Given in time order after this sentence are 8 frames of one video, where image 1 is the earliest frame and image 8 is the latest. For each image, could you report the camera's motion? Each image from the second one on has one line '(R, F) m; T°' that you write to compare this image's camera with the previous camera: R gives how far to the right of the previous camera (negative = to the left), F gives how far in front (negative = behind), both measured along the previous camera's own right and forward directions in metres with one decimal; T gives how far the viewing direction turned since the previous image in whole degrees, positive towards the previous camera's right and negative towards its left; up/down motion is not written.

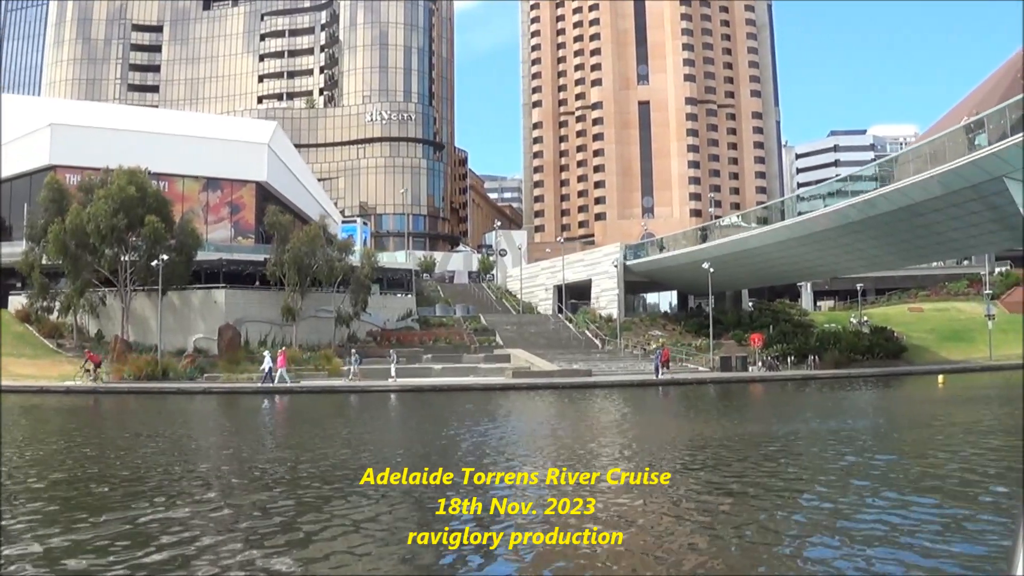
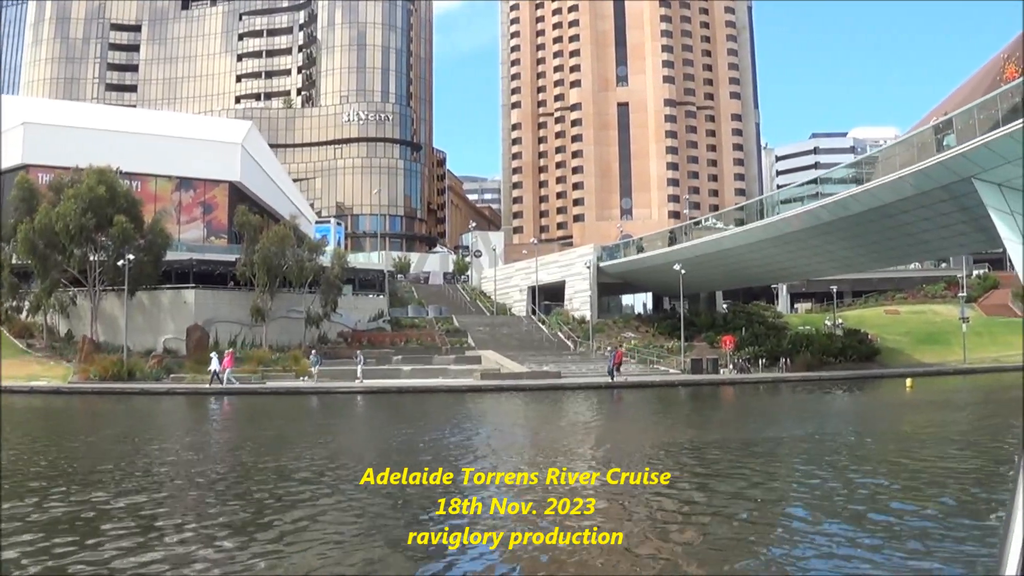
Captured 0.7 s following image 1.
(+2.2, +0.3) m; -1°
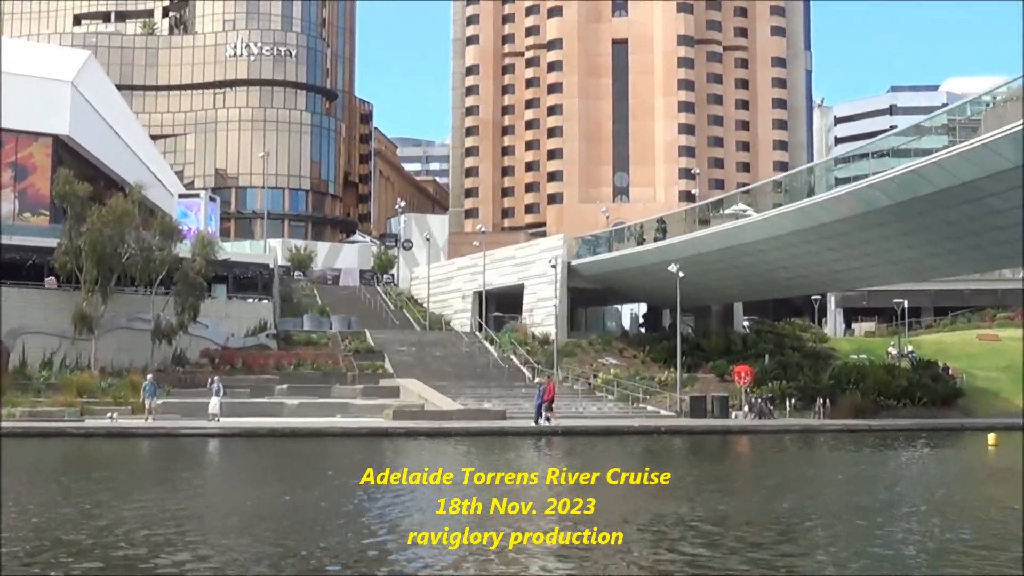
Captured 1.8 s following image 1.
(+2.2, +14.9) m; -1°
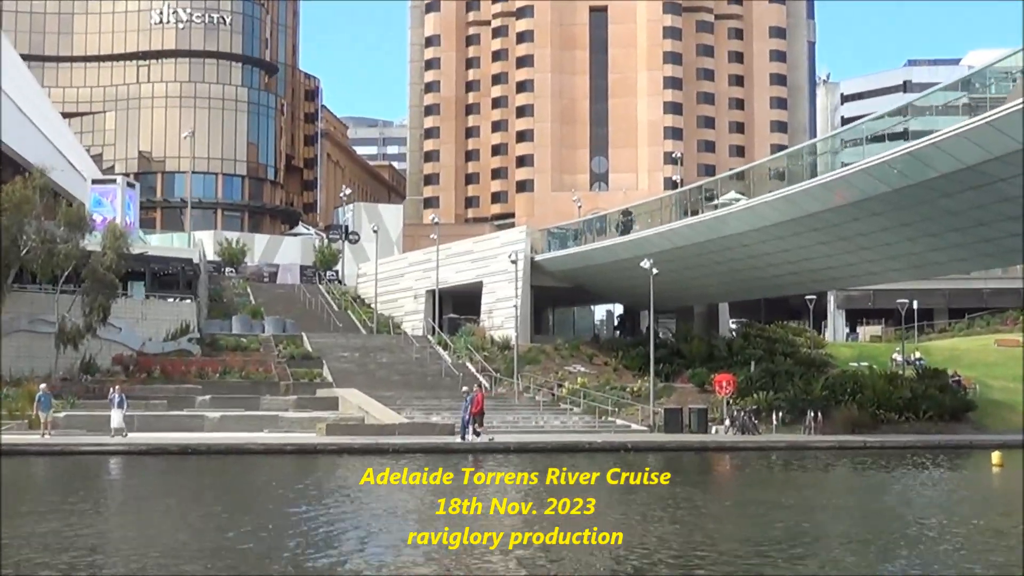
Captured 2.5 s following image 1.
(+0.7, +4.2) m; 0°
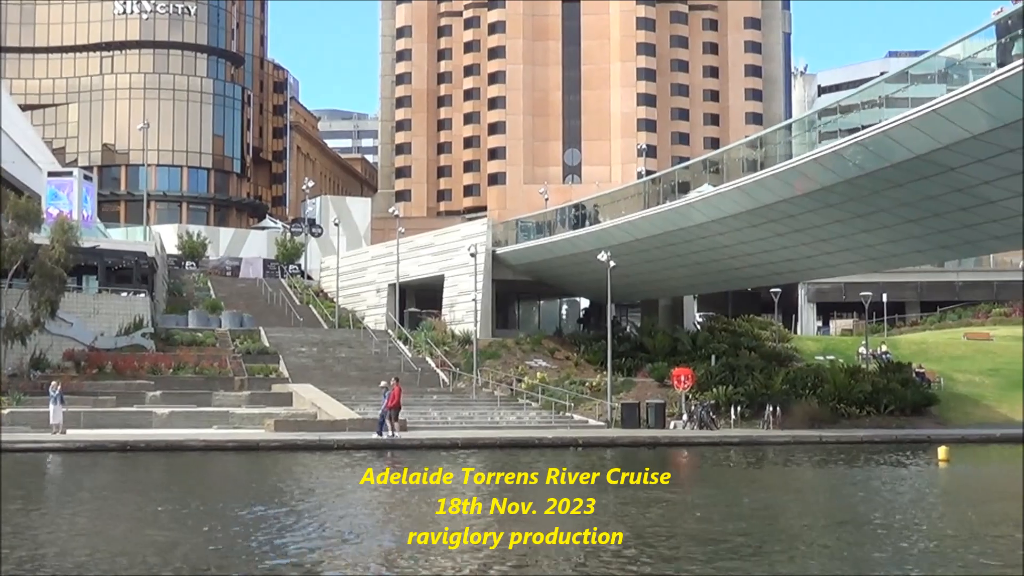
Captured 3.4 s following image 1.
(+1.0, +0.5) m; 0°
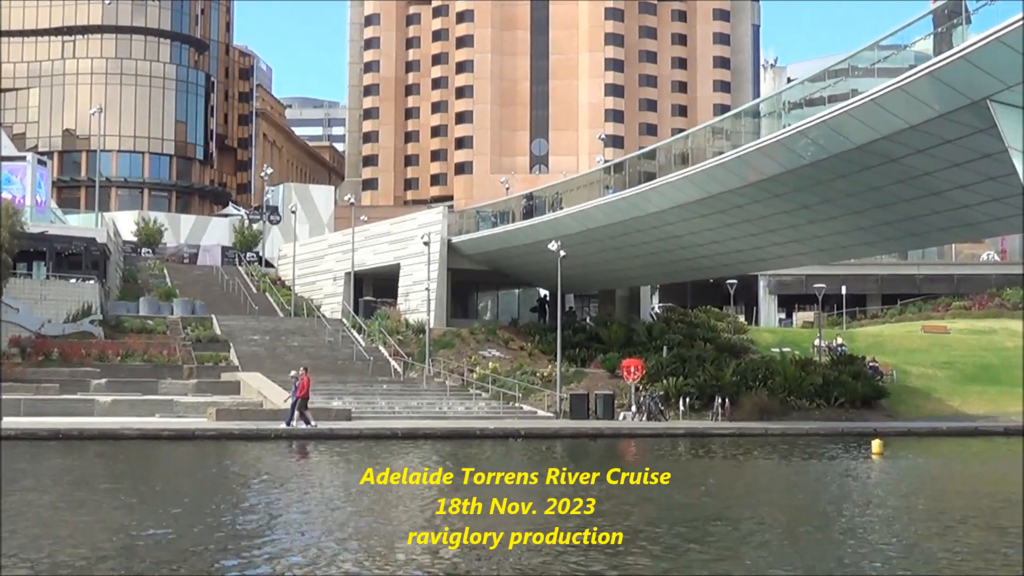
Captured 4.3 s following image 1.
(+1.0, +0.3) m; 0°
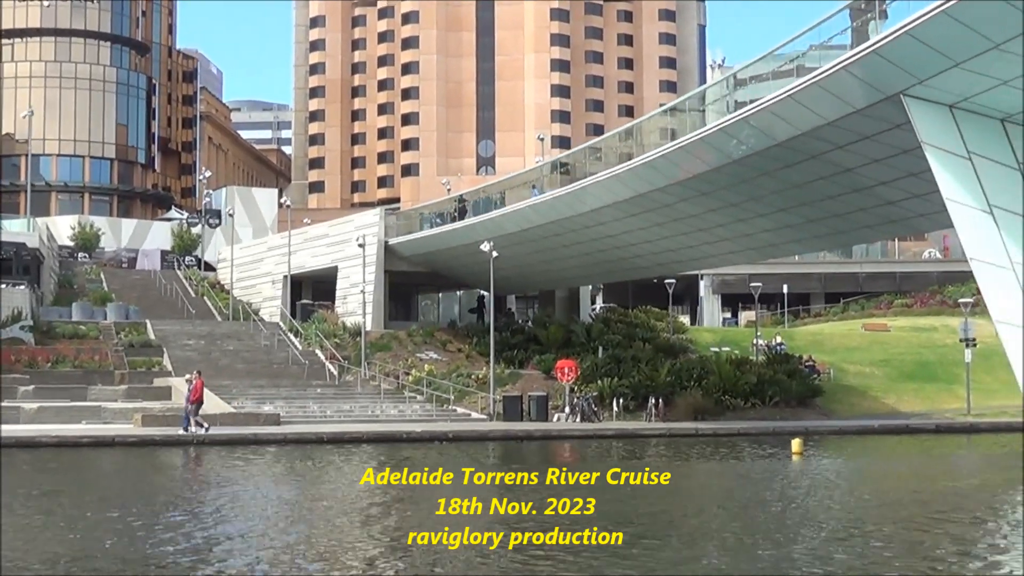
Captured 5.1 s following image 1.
(+0.9, +0.3) m; +1°
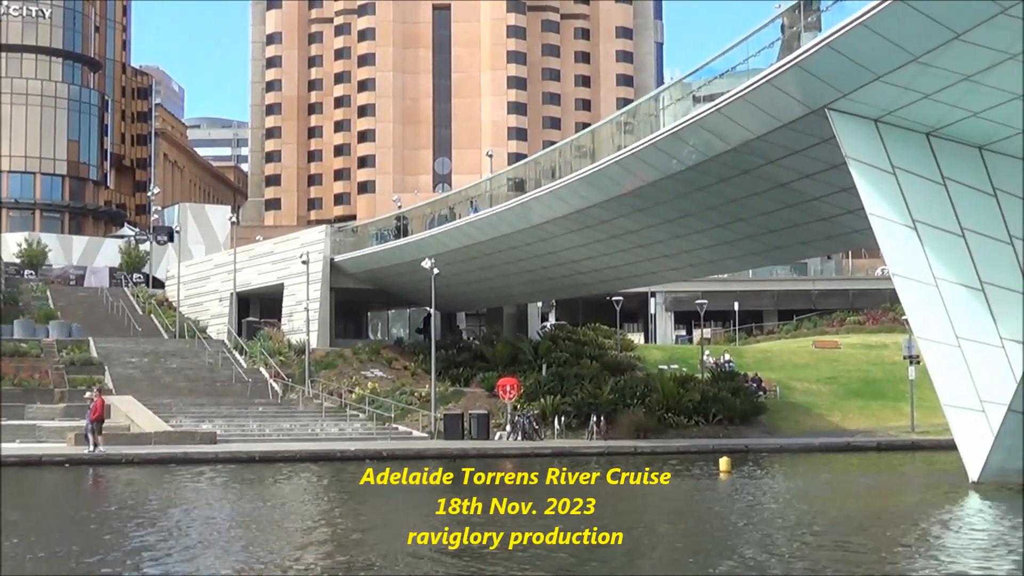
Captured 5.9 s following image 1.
(+0.9, +0.3) m; 0°
